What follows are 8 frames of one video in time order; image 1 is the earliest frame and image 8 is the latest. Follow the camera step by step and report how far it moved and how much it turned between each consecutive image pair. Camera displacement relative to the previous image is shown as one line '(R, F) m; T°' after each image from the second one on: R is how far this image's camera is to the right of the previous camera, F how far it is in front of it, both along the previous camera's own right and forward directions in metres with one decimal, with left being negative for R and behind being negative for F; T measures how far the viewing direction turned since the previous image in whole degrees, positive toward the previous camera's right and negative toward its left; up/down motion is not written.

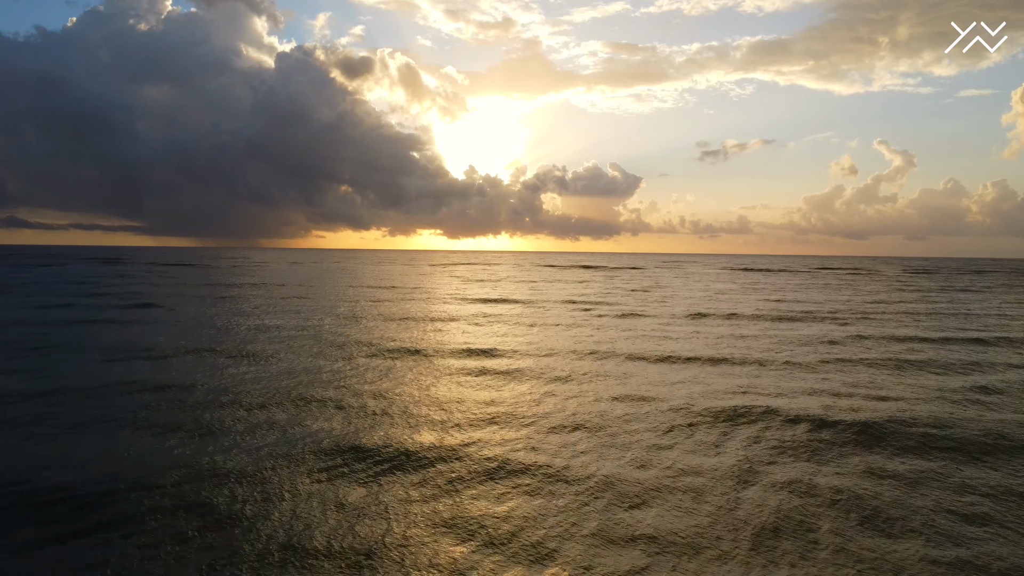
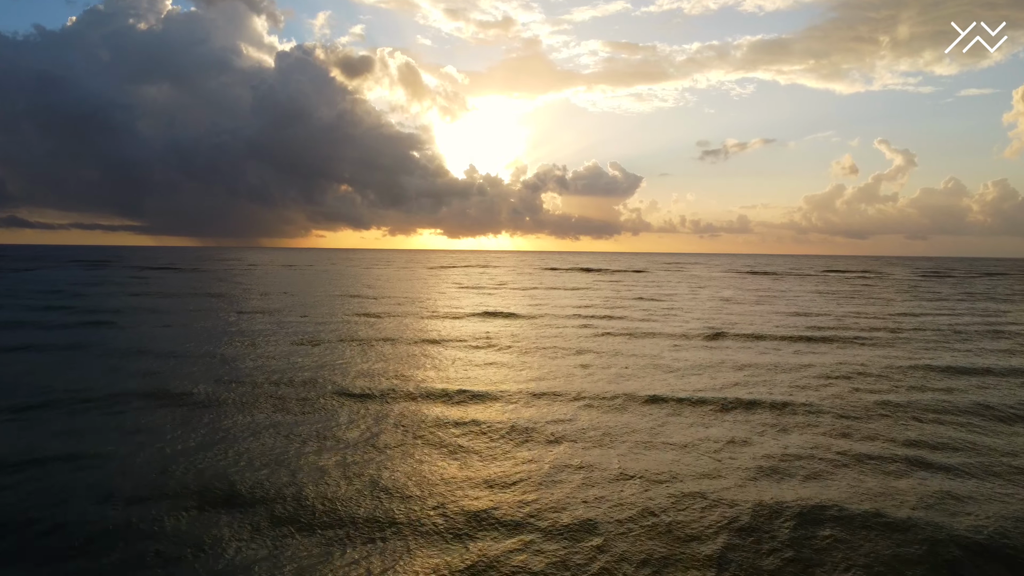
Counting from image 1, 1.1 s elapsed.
(0.0, +1.8) m; 0°
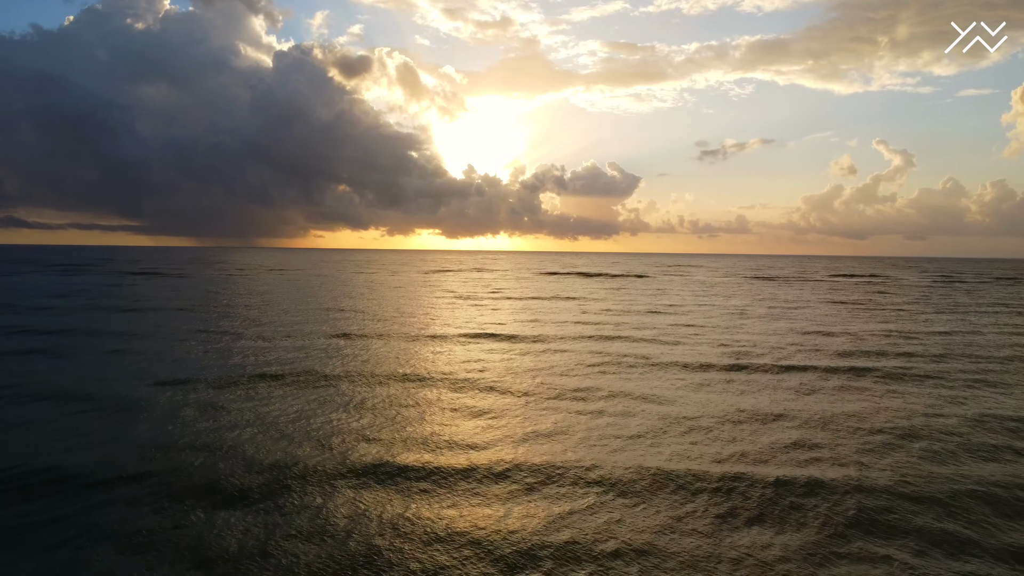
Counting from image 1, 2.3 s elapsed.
(+0.1, +2.2) m; 0°
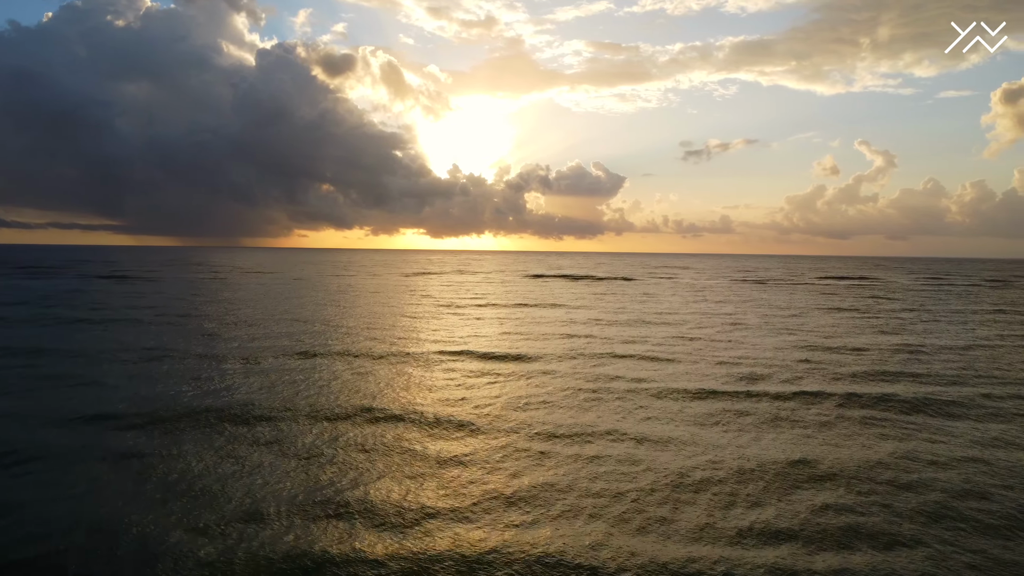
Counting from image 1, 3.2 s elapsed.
(0.0, +1.7) m; +1°
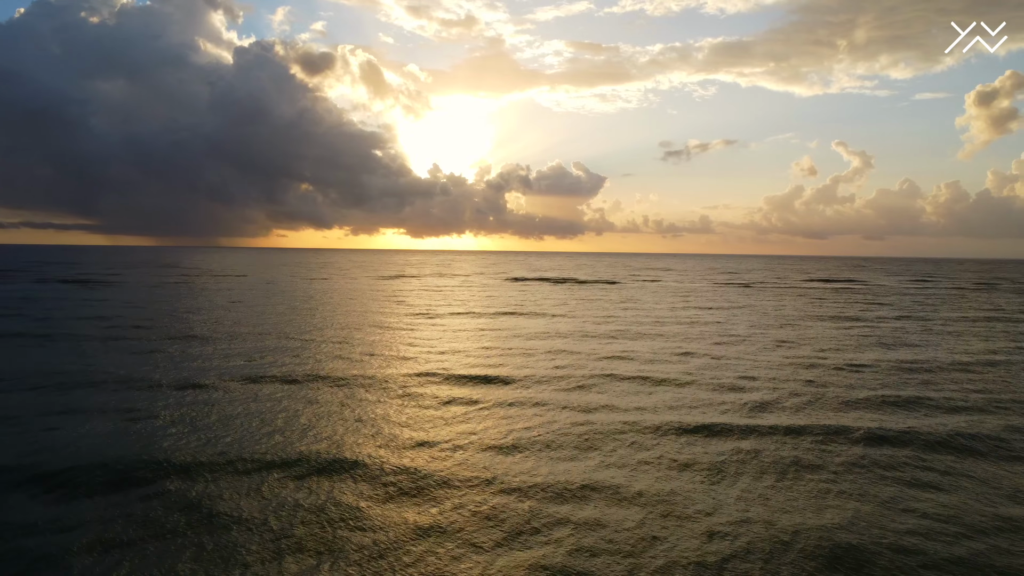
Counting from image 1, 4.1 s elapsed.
(0.0, +1.9) m; +1°
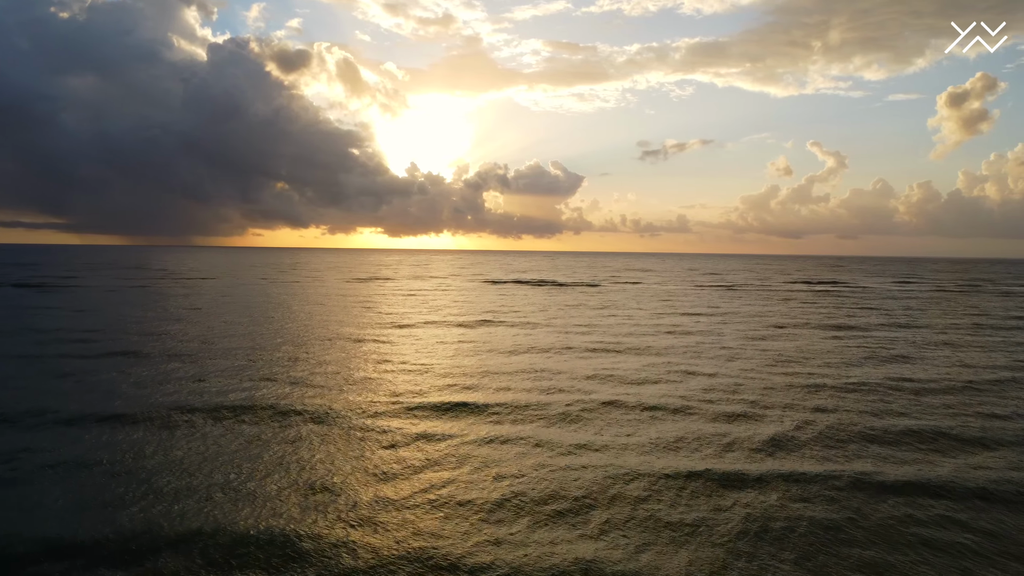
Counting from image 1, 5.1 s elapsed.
(0.0, +2.1) m; +2°
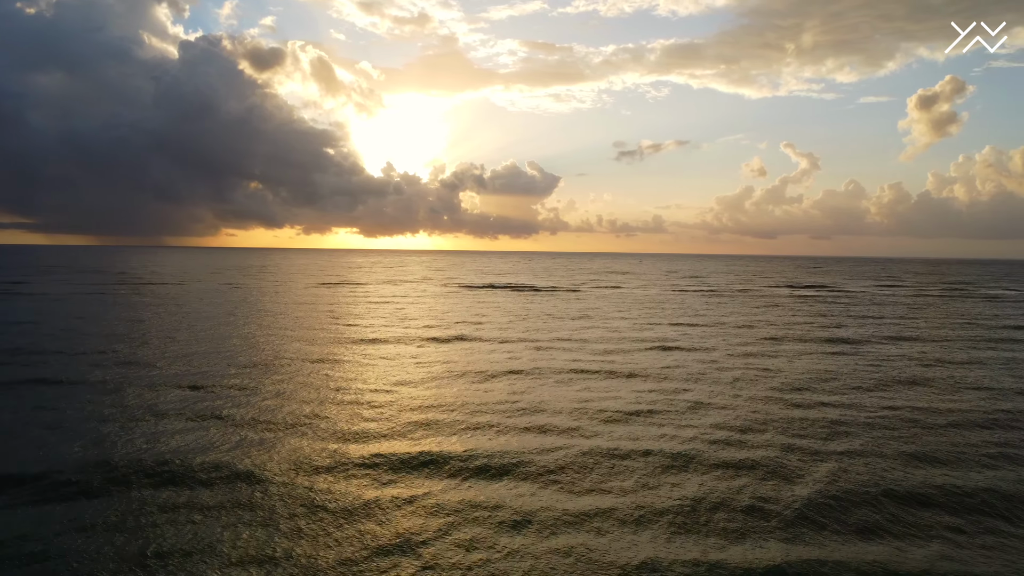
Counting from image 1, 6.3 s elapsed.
(0.0, +2.7) m; +2°
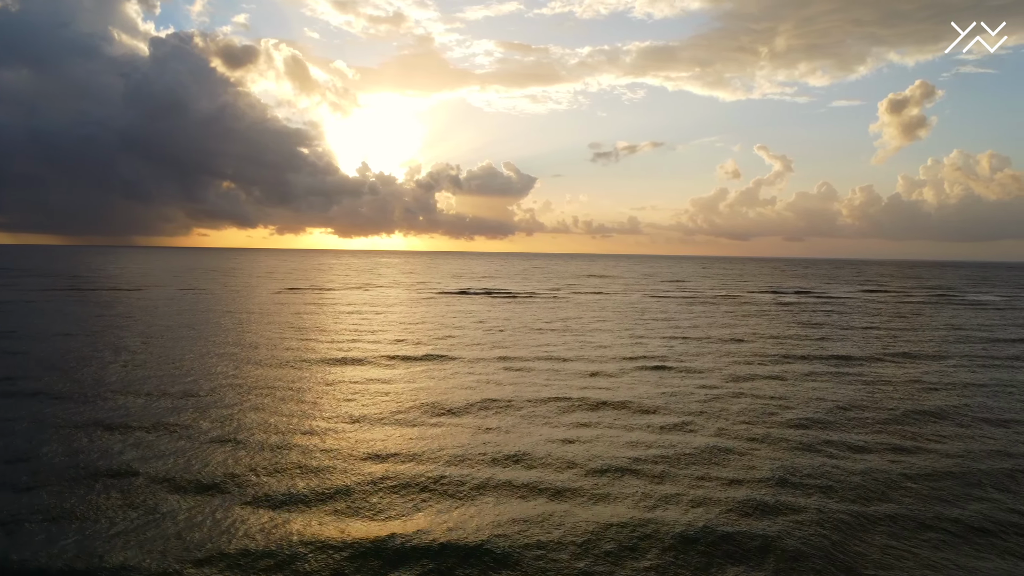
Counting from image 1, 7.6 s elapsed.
(-0.1, +3.0) m; +2°
